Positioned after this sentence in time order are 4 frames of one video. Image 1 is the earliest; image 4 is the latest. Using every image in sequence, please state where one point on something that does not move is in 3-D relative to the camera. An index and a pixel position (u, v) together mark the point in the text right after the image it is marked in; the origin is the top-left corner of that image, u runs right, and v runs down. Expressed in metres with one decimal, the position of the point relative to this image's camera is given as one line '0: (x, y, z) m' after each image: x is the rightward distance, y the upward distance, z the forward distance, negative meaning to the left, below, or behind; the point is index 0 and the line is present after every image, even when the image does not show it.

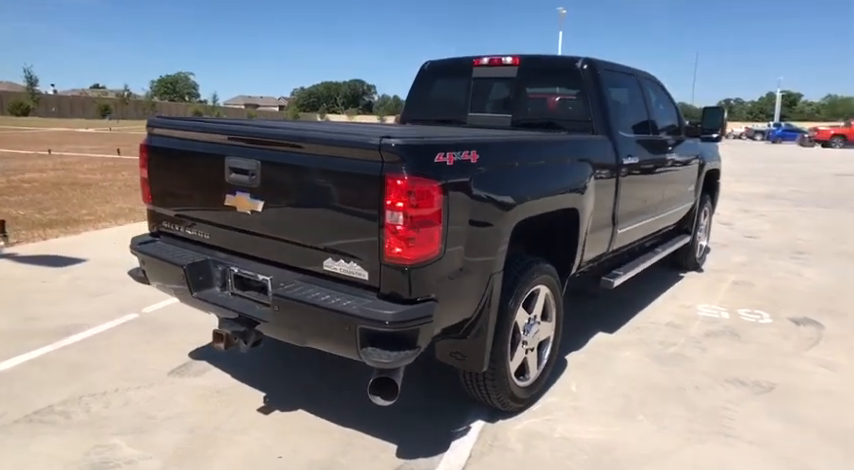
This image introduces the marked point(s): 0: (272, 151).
0: (-0.6, +0.4, +2.3) m
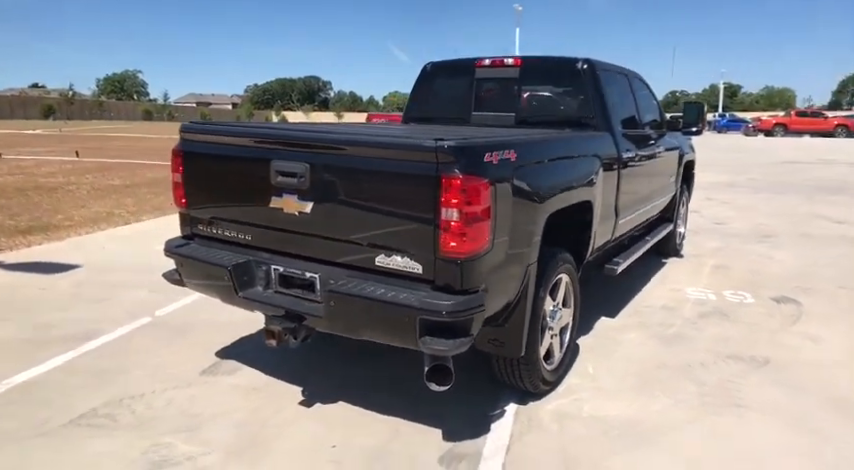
0: (-0.5, +0.4, +2.4) m
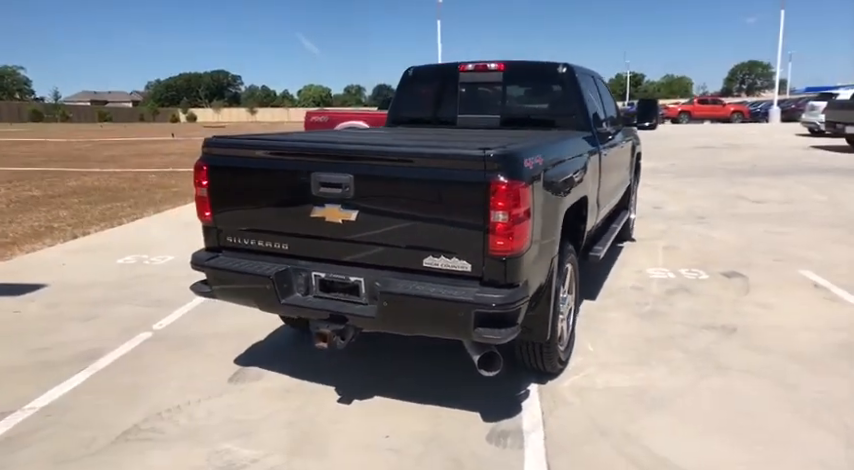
0: (-0.3, +0.3, +2.5) m
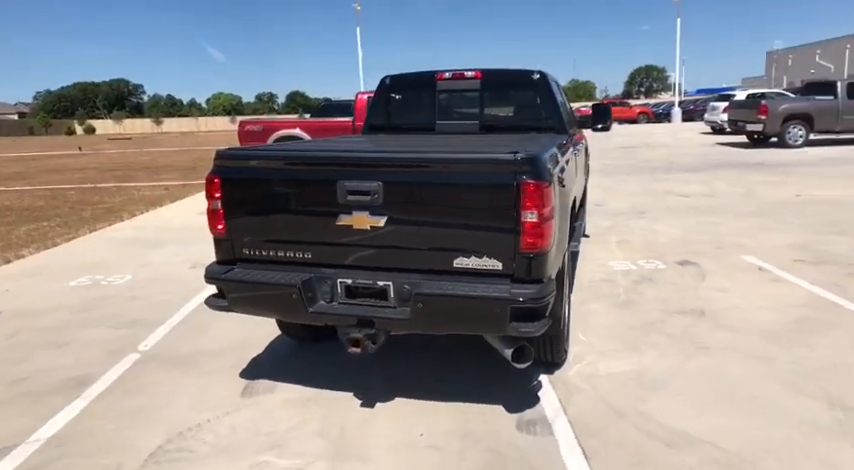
0: (-0.2, +0.3, +2.6) m
